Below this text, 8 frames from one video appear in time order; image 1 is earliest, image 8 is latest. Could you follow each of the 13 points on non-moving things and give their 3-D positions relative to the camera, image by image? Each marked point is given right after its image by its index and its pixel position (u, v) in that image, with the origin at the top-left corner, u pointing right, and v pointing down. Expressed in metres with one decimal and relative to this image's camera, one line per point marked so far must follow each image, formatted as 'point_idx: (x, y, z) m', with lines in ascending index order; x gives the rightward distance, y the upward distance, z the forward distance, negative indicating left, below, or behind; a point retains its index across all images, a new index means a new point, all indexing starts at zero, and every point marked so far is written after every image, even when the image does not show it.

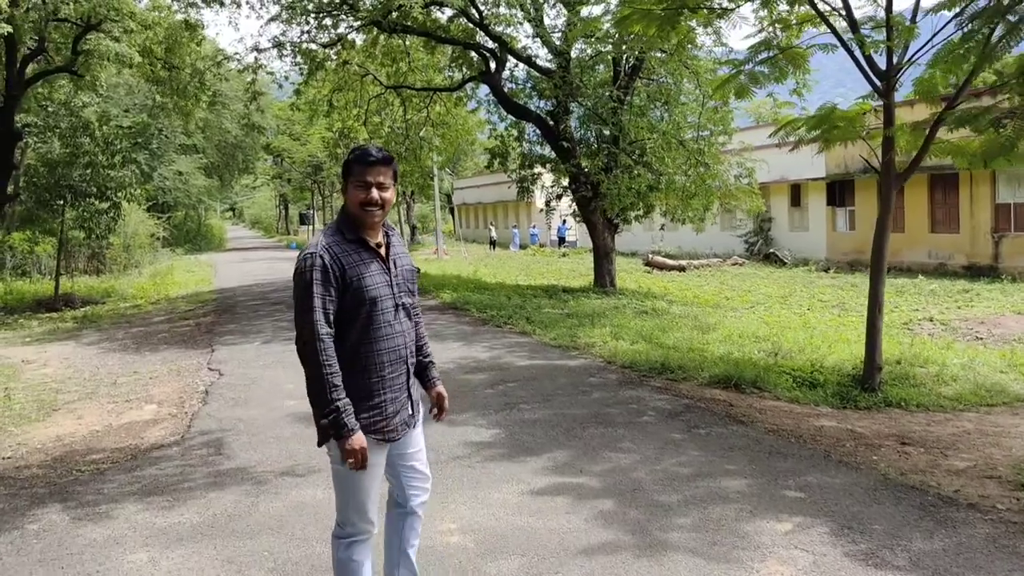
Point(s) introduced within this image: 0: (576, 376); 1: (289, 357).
0: (+0.5, -0.7, +8.0) m
1: (-2.2, -0.7, +9.7) m
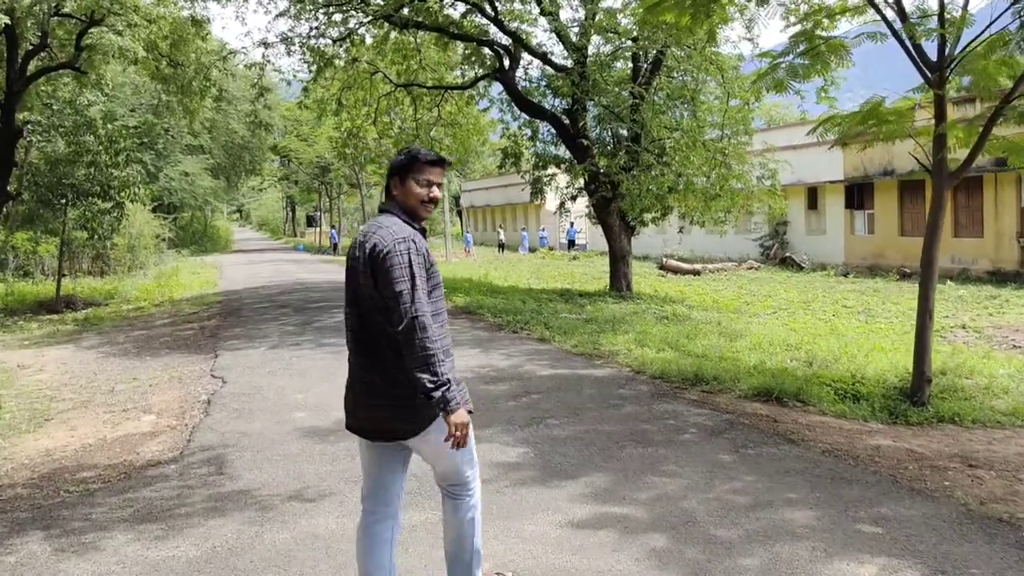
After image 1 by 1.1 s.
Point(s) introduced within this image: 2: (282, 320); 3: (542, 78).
0: (+0.7, -0.7, +7.4) m
1: (-2.0, -0.7, +9.2) m
2: (-3.0, -0.4, +13.2) m
3: (+0.5, +3.6, +17.3) m
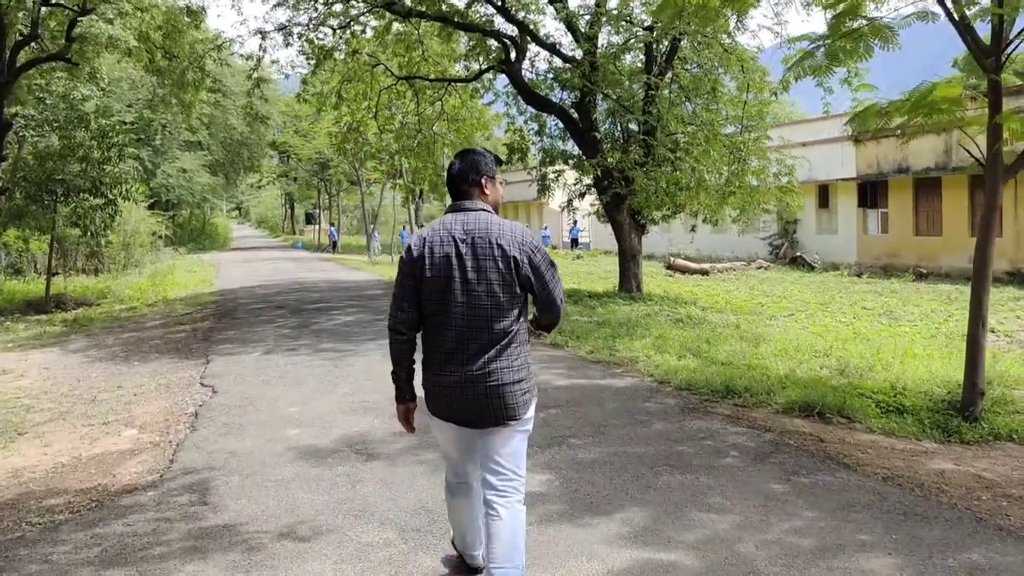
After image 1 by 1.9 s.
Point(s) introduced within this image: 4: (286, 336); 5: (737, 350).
0: (+0.8, -0.8, +6.8) m
1: (-1.9, -0.7, +8.6) m
2: (-2.9, -0.4, +12.6) m
3: (+0.6, +3.6, +16.7) m
4: (-2.5, -0.5, +11.1) m
5: (+2.2, -0.6, +9.8) m
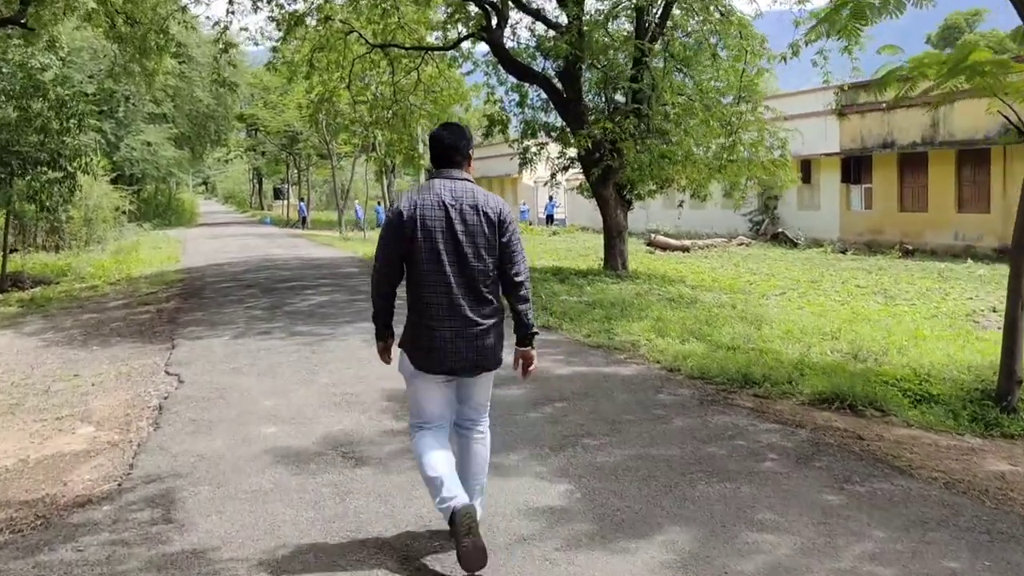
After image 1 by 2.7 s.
0: (+0.8, -0.6, +6.2) m
1: (-1.9, -0.5, +7.9) m
2: (-3.1, -0.2, +11.8) m
3: (+0.3, +4.0, +15.9) m
4: (-2.6, -0.3, +10.4) m
5: (+2.1, -0.4, +9.2) m
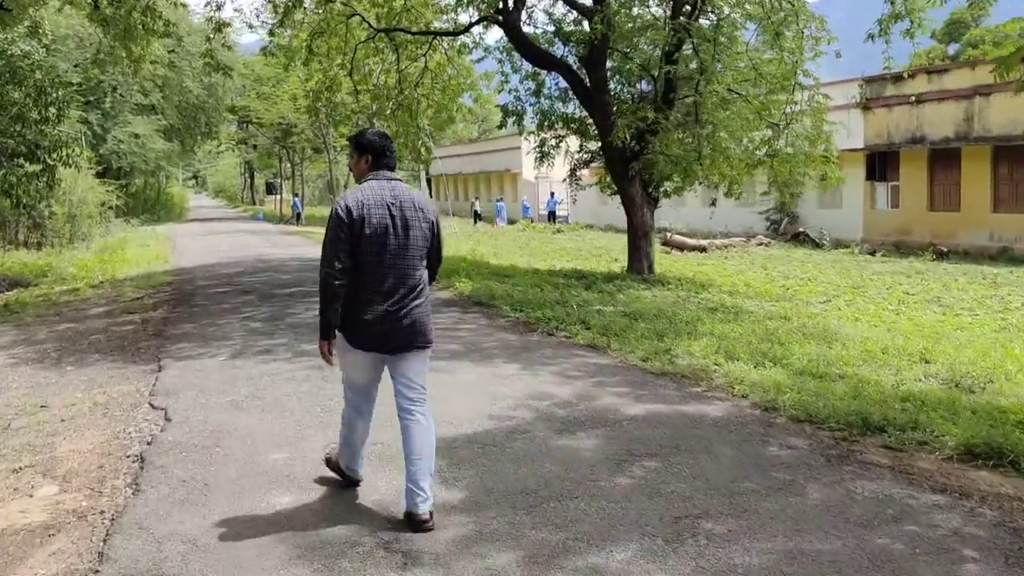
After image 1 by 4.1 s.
0: (+1.1, -0.8, +5.0) m
1: (-1.6, -0.7, +6.6) m
2: (-2.8, -0.3, +10.6) m
3: (+0.6, +3.9, +14.7) m
4: (-2.3, -0.4, +9.1) m
5: (+2.4, -0.5, +8.0) m
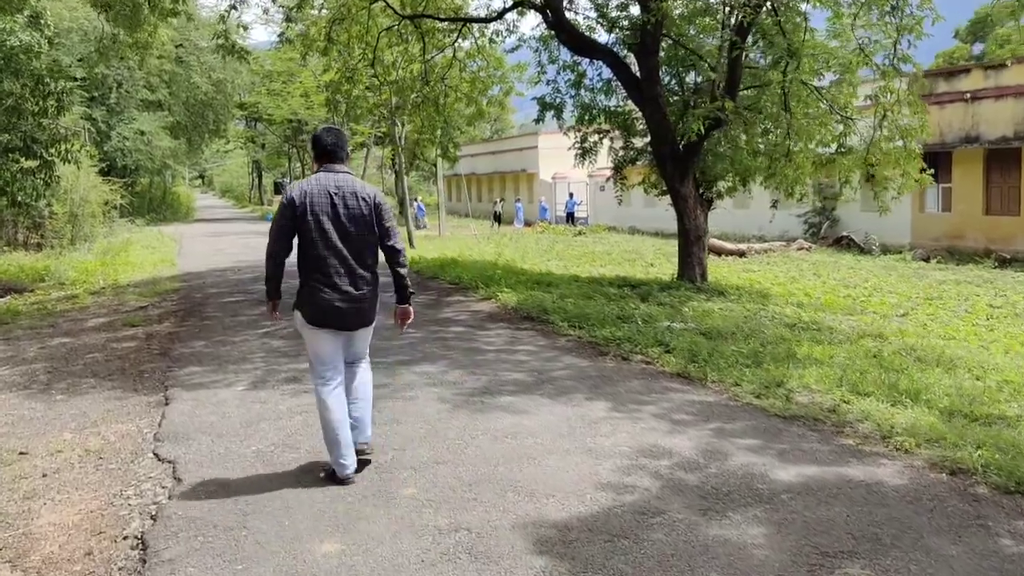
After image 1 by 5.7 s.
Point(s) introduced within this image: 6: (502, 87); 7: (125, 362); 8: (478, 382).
0: (+1.6, -0.9, +3.6) m
1: (-1.1, -0.8, +5.3) m
2: (-2.3, -0.4, +9.3) m
3: (+1.2, +3.8, +13.4) m
4: (-1.8, -0.5, +7.8) m
5: (+2.9, -0.7, +6.7) m
6: (-0.2, +3.6, +17.6) m
7: (-3.2, -0.6, +8.1) m
8: (-0.2, -0.6, +6.3) m
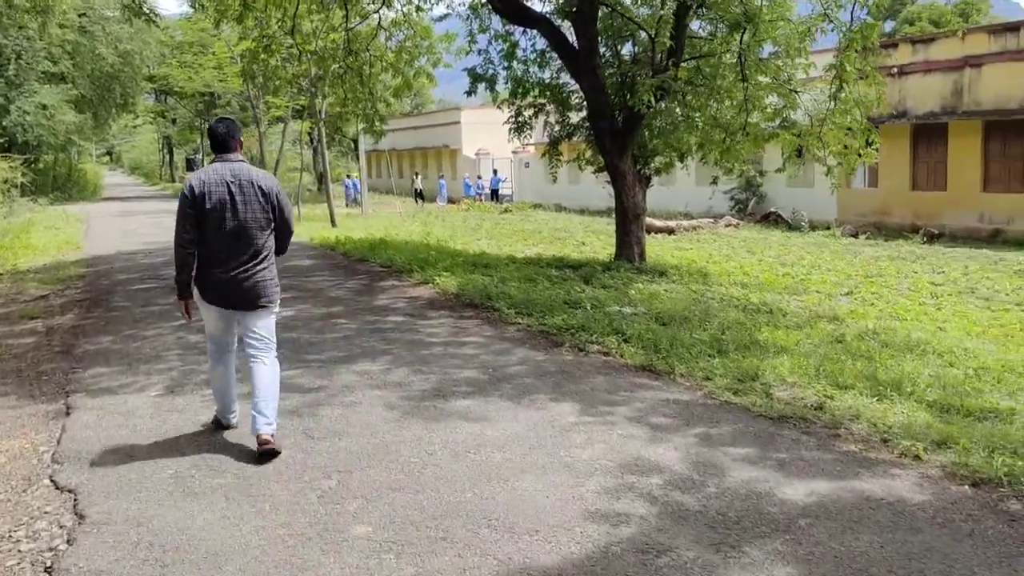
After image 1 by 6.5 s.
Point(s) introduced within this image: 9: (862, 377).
0: (+1.6, -0.9, +3.1) m
1: (-1.3, -0.7, +4.6) m
2: (-2.8, -0.3, +8.4) m
3: (+0.3, +4.0, +12.7) m
4: (-2.2, -0.4, +7.0) m
5: (+2.6, -0.5, +6.3) m
6: (-1.4, +3.9, +16.8) m
7: (-3.6, -0.5, +7.2) m
8: (-0.5, -0.5, +5.6) m
9: (+2.1, -0.5, +6.0) m
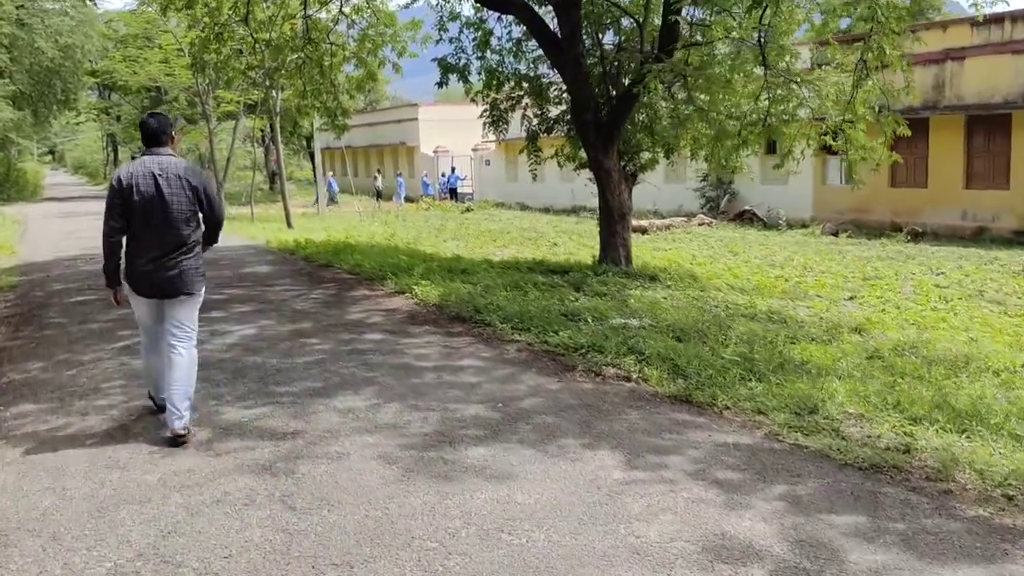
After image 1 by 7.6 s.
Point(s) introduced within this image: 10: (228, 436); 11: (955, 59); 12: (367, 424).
0: (+1.8, -0.9, +2.2) m
1: (-1.2, -0.8, +3.6) m
2: (-2.8, -0.4, +7.3) m
3: (0.0, +4.0, +11.7) m
4: (-2.2, -0.5, +5.9) m
5: (+2.7, -0.6, +5.4) m
6: (-1.9, +3.8, +15.8) m
7: (-3.6, -0.7, +6.1) m
8: (-0.4, -0.6, +4.6) m
9: (+2.2, -0.6, +5.1) m
10: (-1.3, -0.7, +4.6) m
11: (+8.2, +4.3, +18.6) m
12: (-0.7, -0.6, +4.7) m
